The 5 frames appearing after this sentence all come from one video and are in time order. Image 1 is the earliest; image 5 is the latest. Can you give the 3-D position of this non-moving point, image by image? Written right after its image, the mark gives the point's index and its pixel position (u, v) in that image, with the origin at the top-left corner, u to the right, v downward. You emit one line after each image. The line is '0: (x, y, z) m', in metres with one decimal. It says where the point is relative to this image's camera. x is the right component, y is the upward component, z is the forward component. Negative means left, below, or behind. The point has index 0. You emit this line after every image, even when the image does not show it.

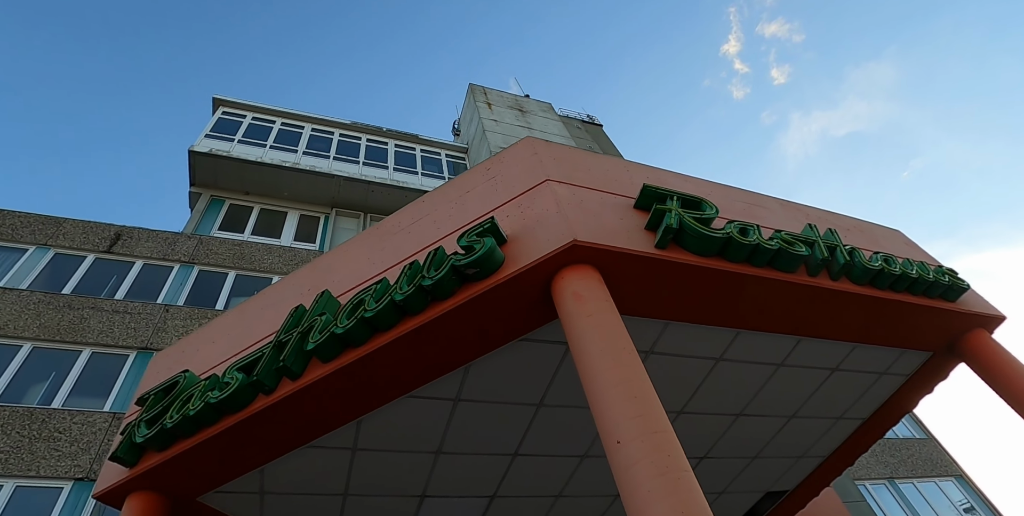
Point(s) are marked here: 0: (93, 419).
0: (-8.1, -3.1, +10.9) m
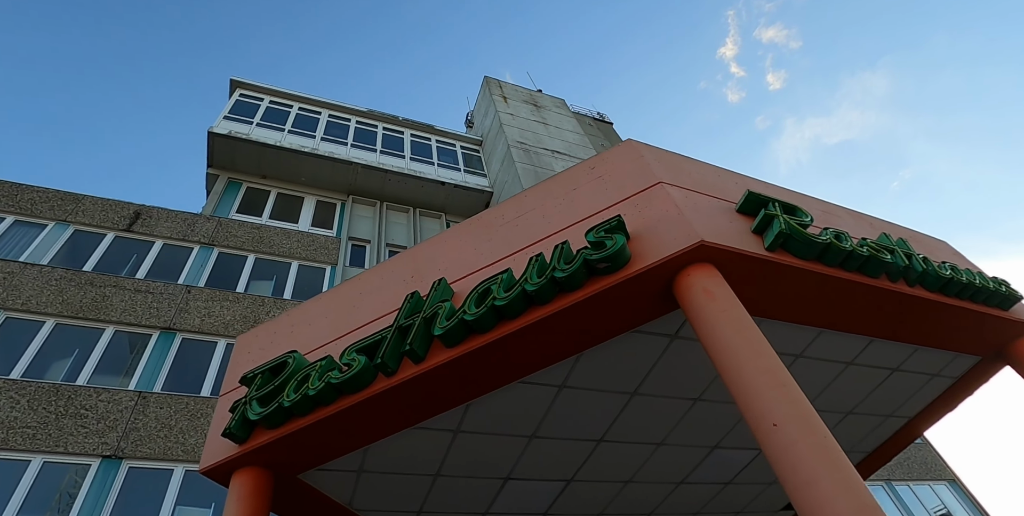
0: (-7.6, -2.7, +11.0) m
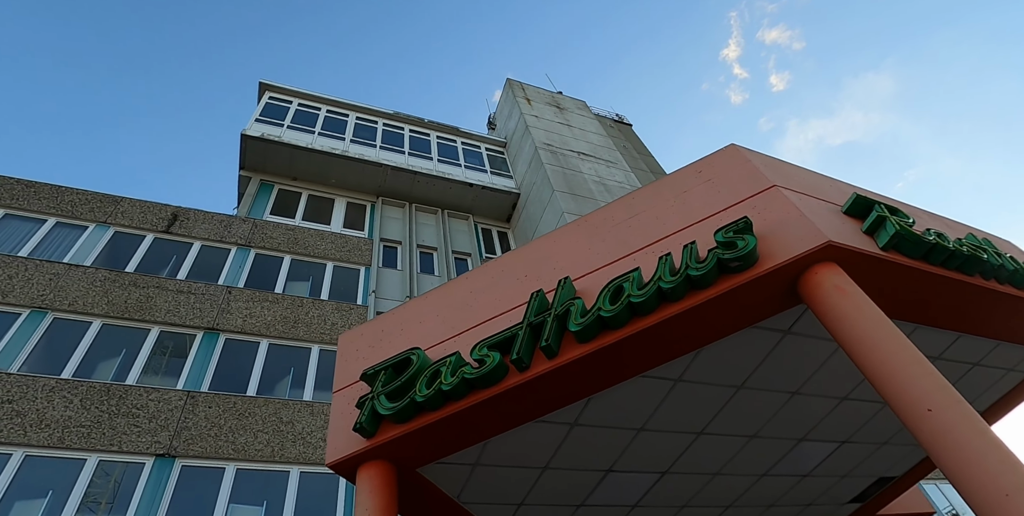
0: (-6.7, -2.7, +11.1) m
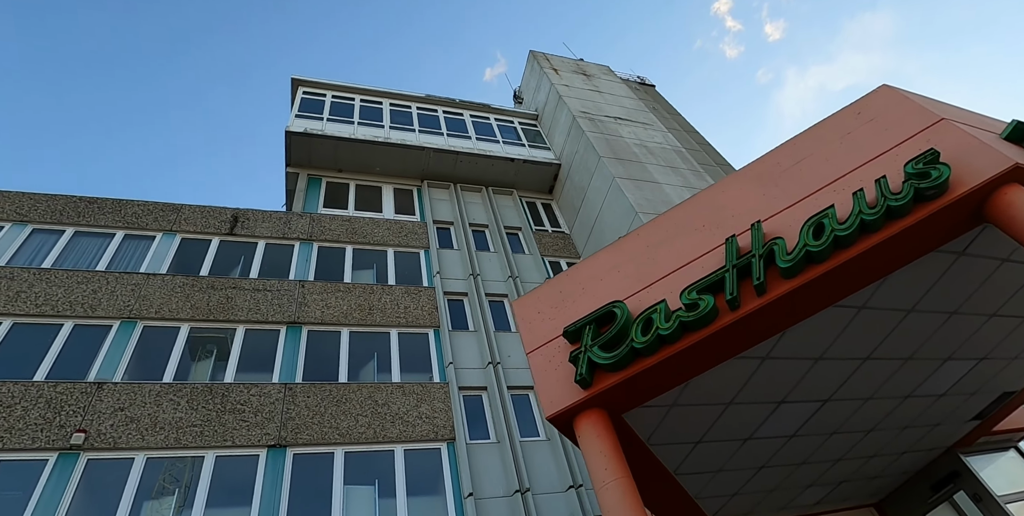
0: (-5.0, -2.7, +11.5) m
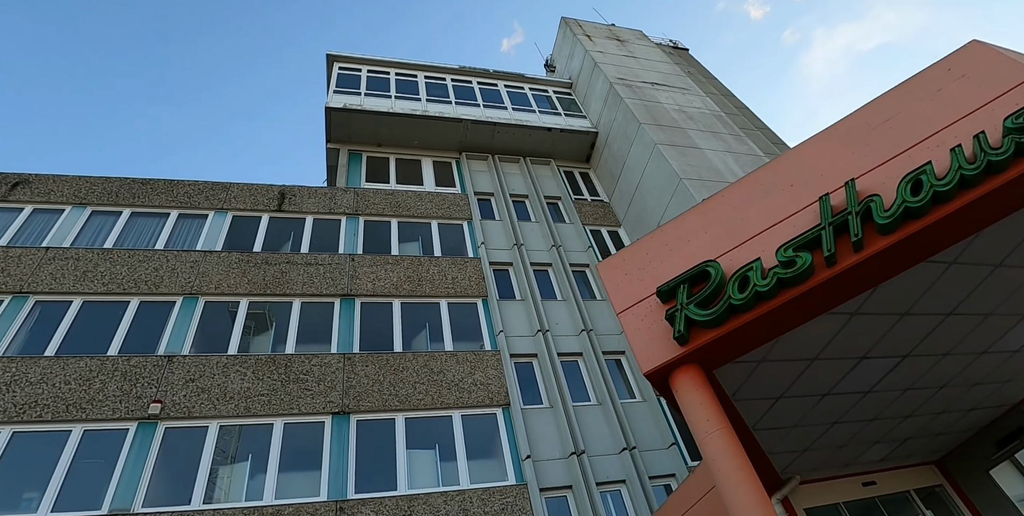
0: (-3.9, -2.1, +11.8) m
